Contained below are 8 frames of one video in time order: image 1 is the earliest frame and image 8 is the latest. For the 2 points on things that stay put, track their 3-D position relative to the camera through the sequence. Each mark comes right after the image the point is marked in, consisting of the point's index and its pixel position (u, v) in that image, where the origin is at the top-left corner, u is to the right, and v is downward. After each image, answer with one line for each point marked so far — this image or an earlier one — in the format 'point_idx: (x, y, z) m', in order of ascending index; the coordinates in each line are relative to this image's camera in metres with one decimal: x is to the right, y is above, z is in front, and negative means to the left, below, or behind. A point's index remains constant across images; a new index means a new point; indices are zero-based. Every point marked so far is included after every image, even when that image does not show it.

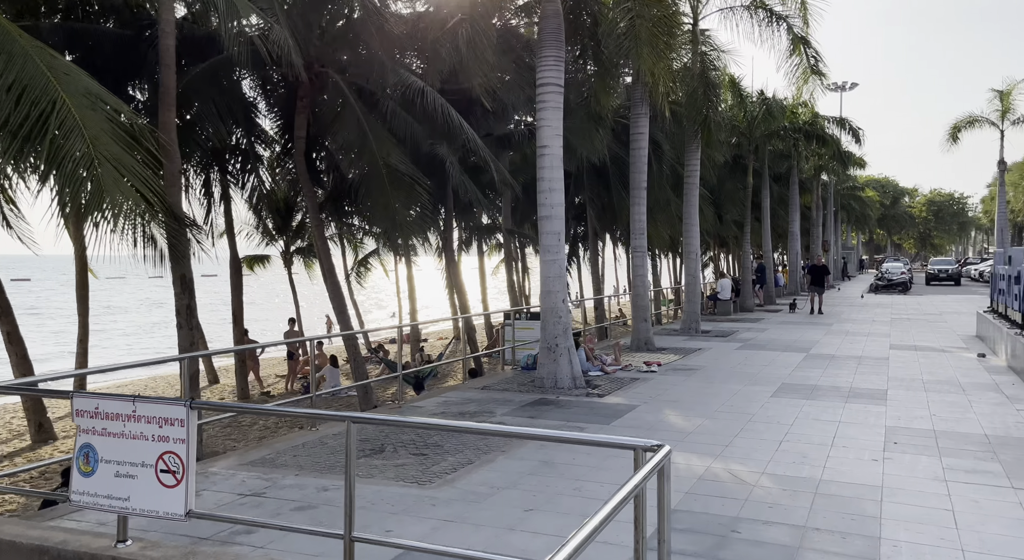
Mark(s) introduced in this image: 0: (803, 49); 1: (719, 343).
0: (+5.6, +4.5, +14.1) m
1: (+3.9, -1.2, +13.7) m
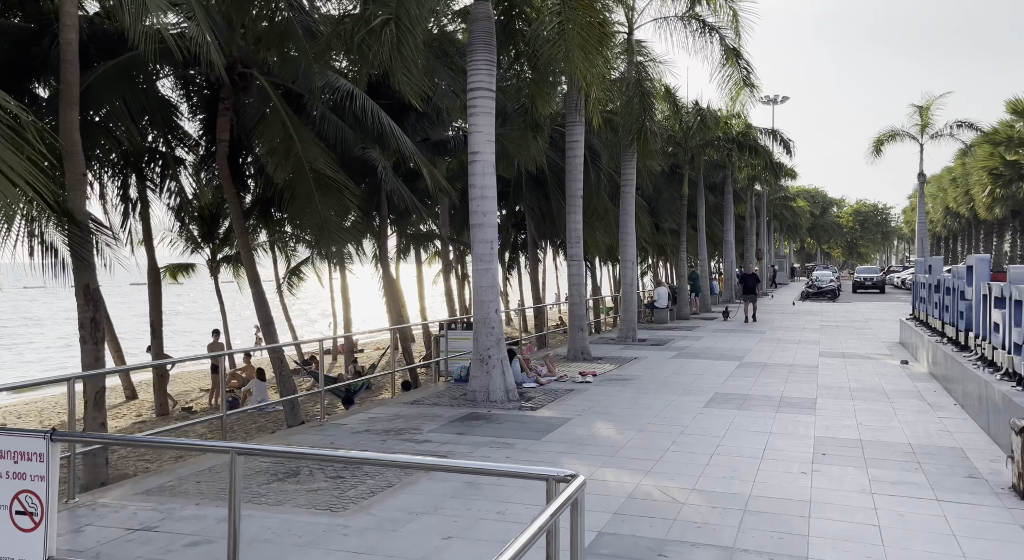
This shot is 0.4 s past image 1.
0: (+4.4, +4.4, +14.3) m
1: (+2.7, -1.3, +13.7) m
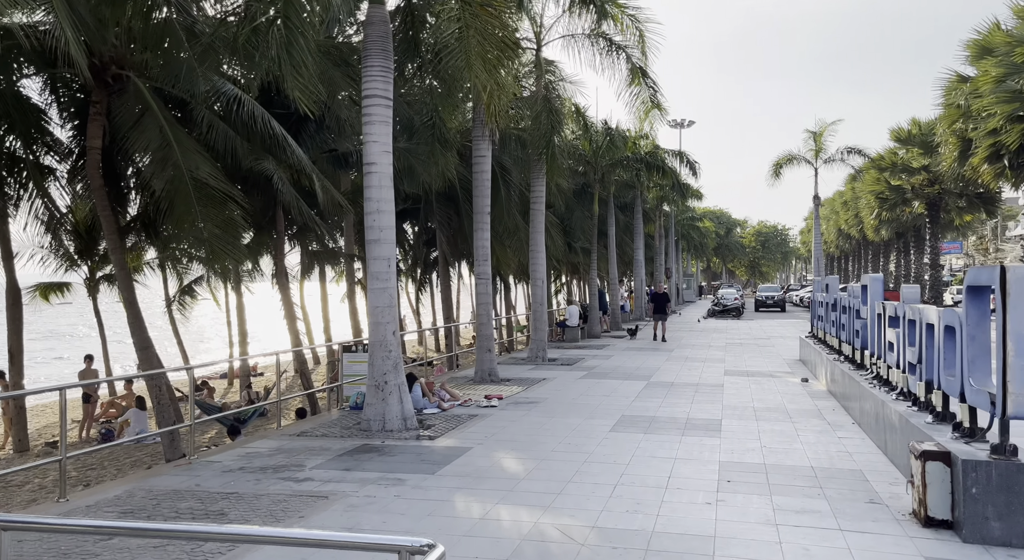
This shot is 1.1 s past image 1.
0: (+2.6, +4.0, +14.4) m
1: (+1.0, -1.7, +13.5) m
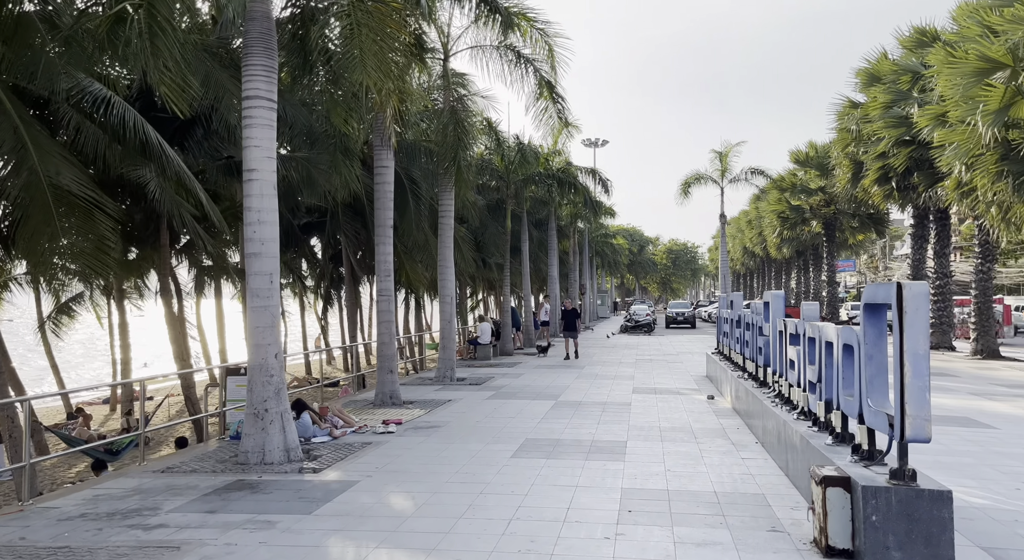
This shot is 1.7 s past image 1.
0: (+0.7, +3.7, +14.3) m
1: (-0.7, -2.0, +13.0) m
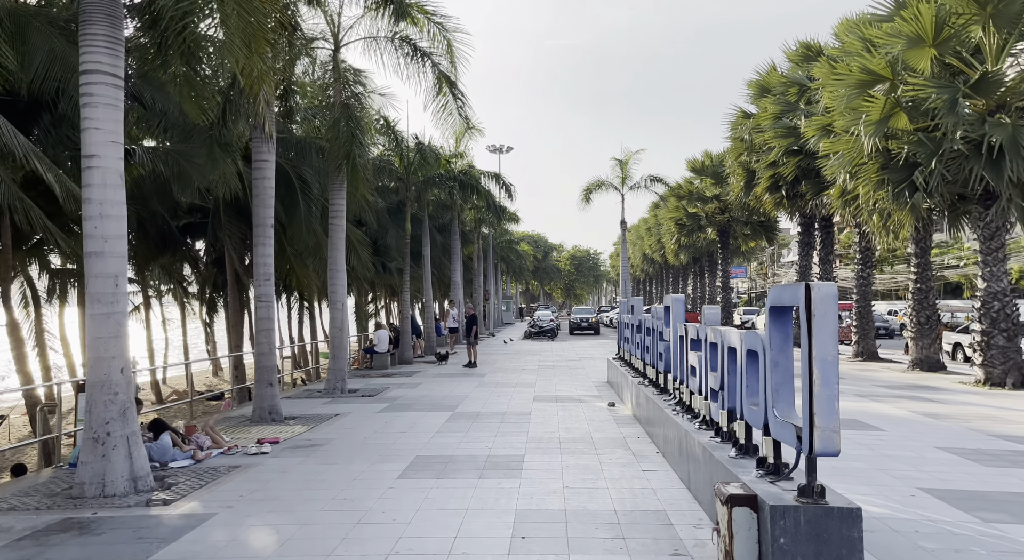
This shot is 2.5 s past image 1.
0: (-1.2, +3.6, +13.7) m
1: (-2.5, -2.1, +12.2) m
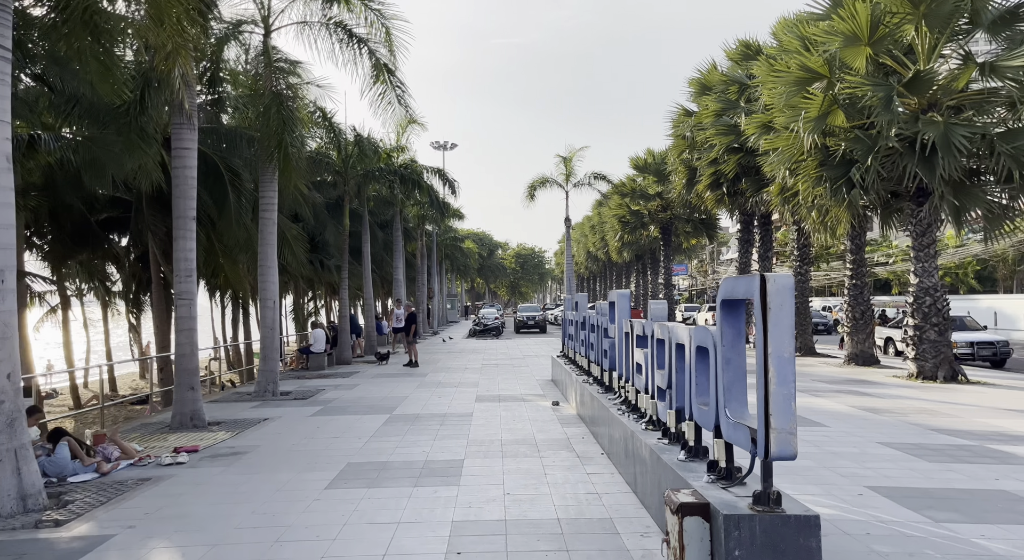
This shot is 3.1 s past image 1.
0: (-2.3, +3.6, +13.2) m
1: (-3.5, -2.0, +11.6) m
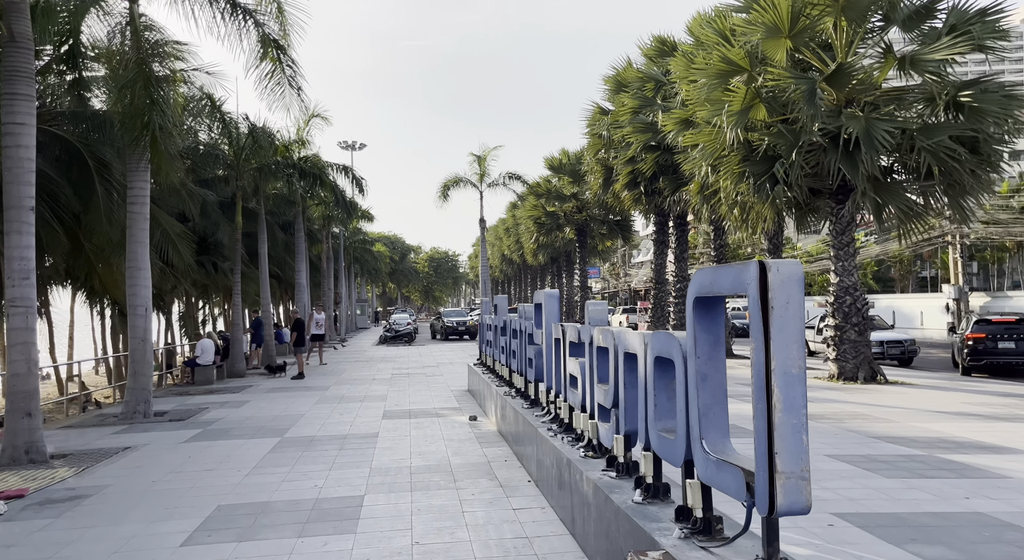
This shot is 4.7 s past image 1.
0: (-3.8, +3.6, +11.7) m
1: (-4.7, -2.1, +9.9) m
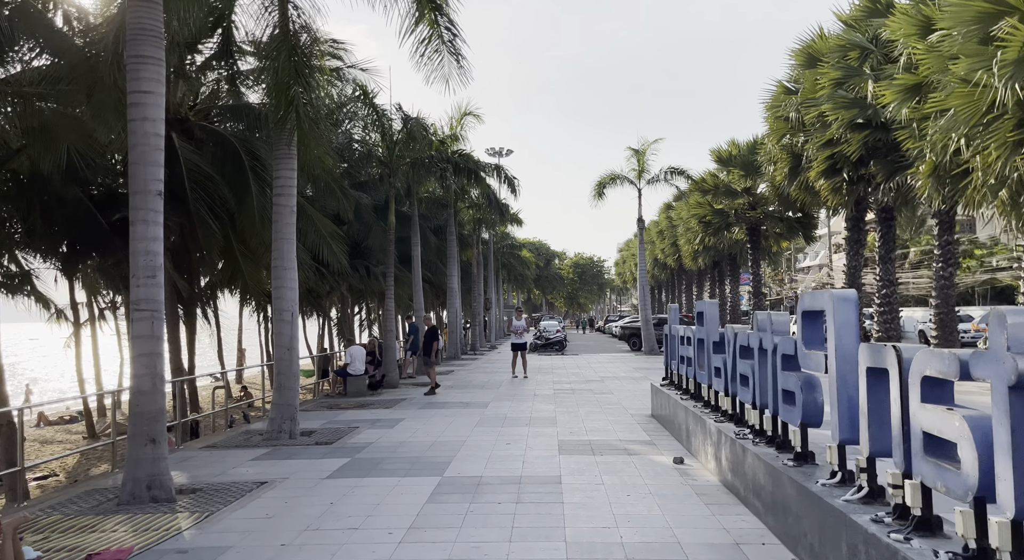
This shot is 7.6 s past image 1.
0: (-1.0, +3.6, +10.0) m
1: (-2.3, -2.1, +8.4) m
